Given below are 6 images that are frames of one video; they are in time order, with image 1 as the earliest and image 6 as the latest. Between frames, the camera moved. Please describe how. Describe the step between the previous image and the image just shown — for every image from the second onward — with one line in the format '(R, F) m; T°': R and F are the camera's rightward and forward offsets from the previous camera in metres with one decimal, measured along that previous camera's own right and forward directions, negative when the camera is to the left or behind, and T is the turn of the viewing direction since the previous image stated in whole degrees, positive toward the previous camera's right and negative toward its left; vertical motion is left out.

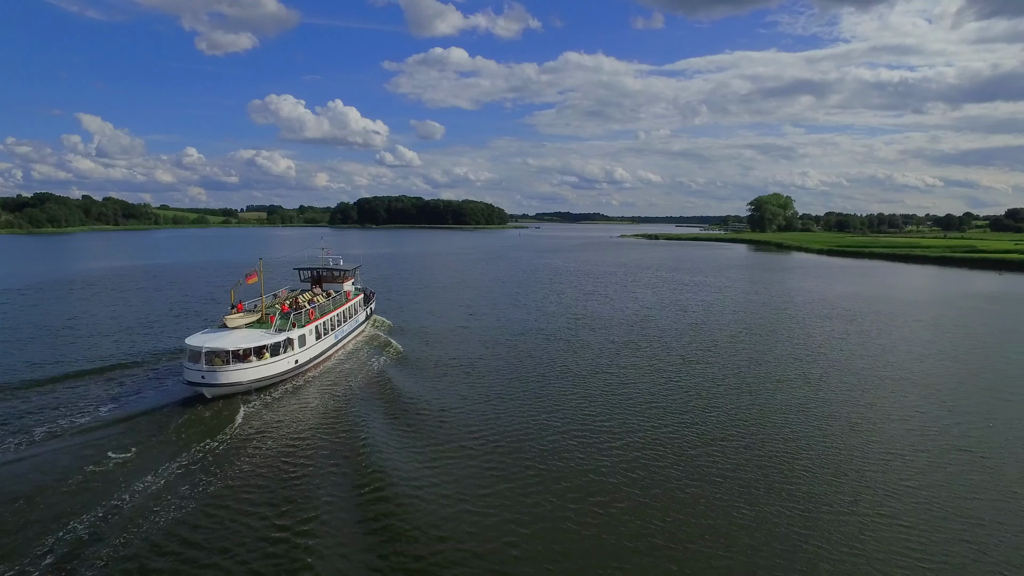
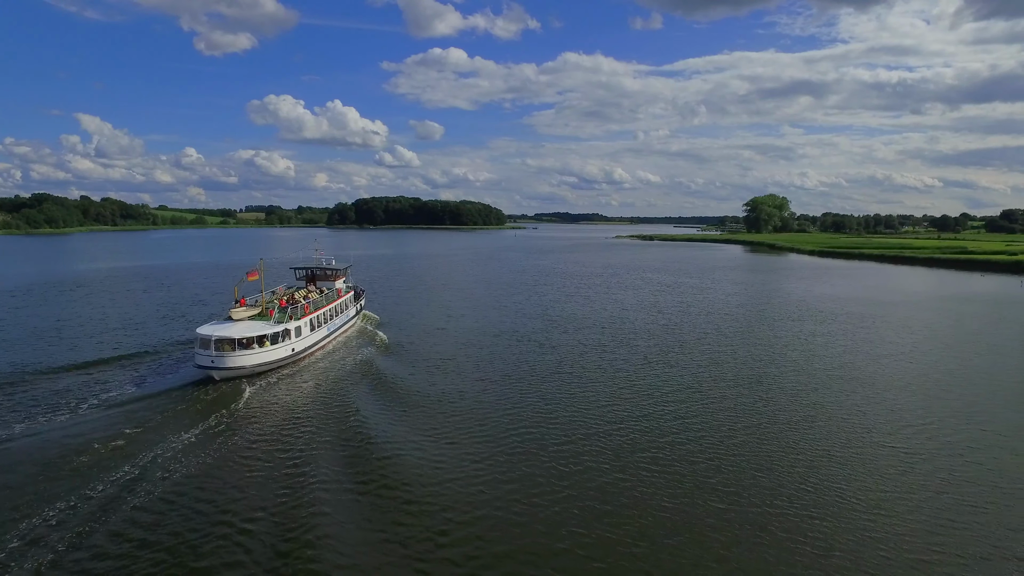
(+0.6, -0.4) m; 0°
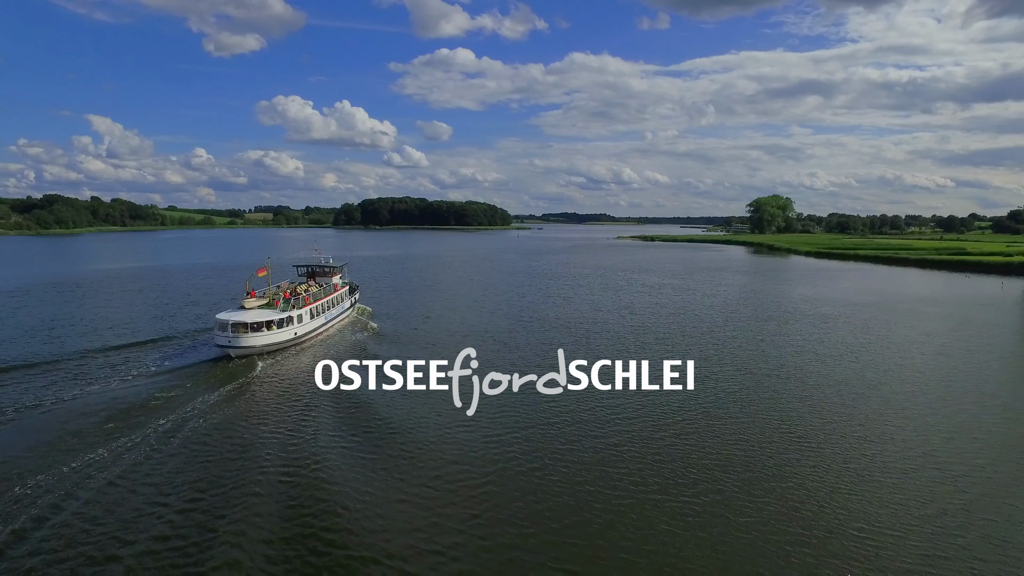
(+1.0, -0.1) m; -1°
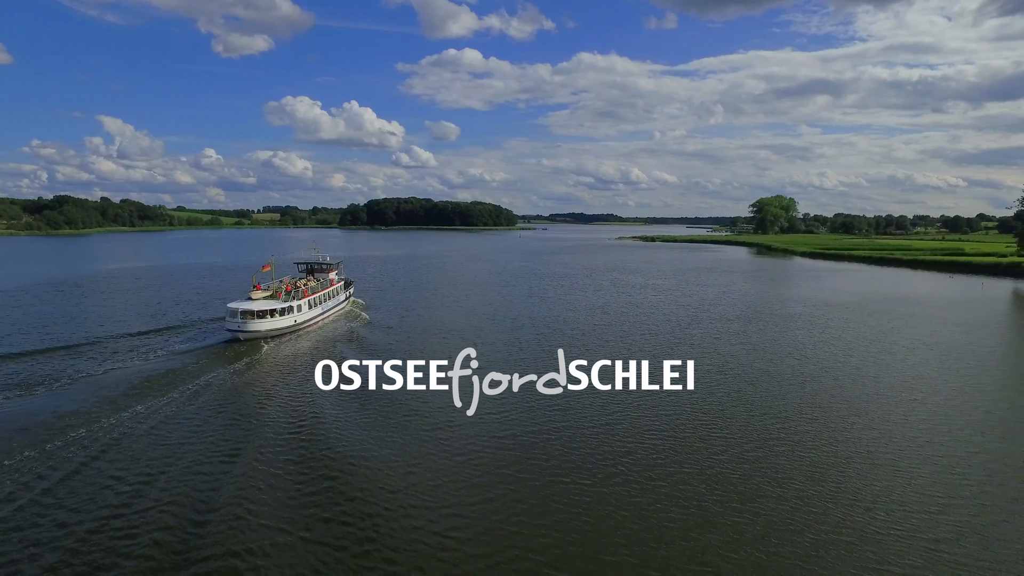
(+1.3, +0.2) m; -1°
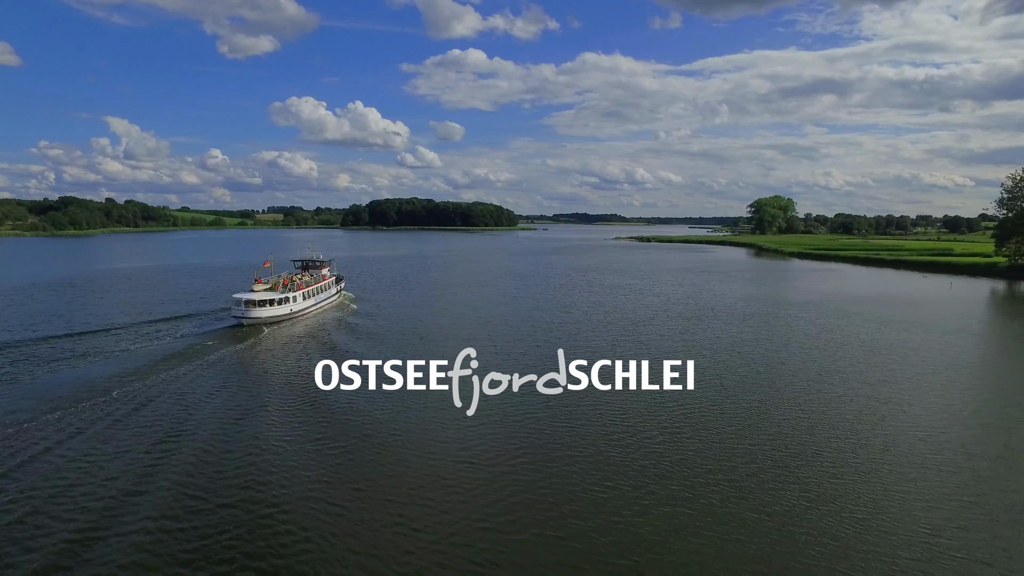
(+1.0, -0.9) m; 0°
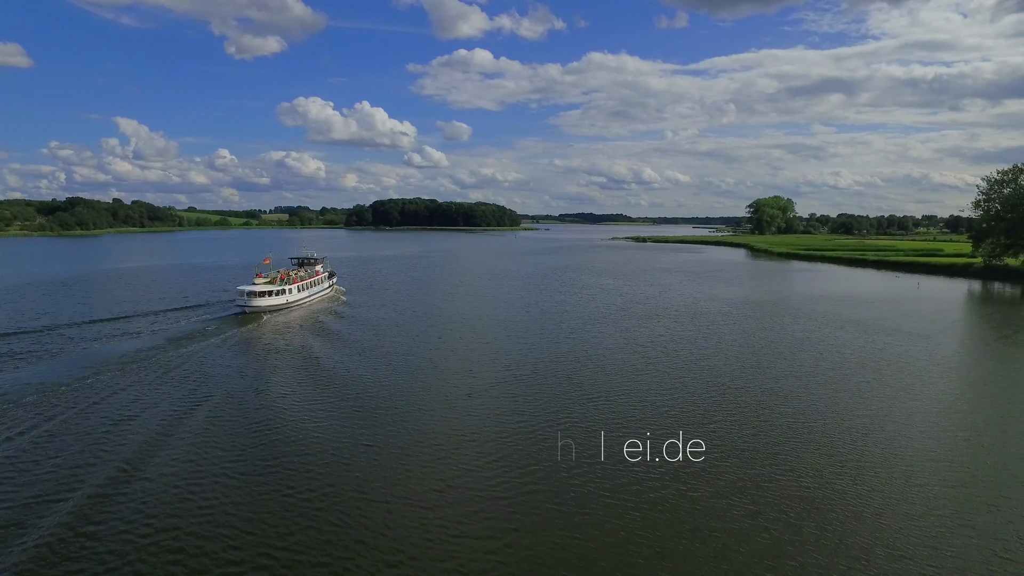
(+1.4, -0.7) m; 0°
